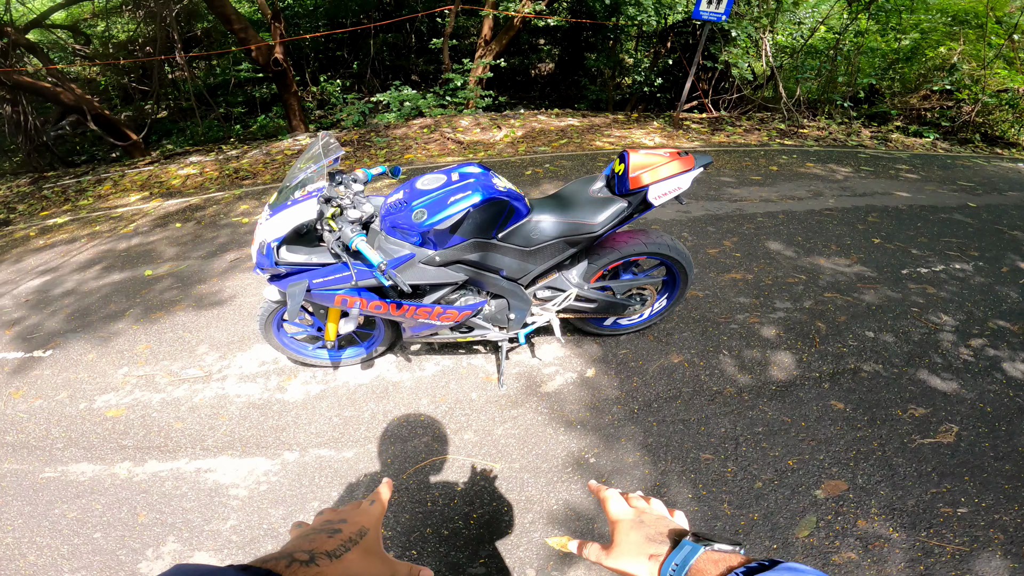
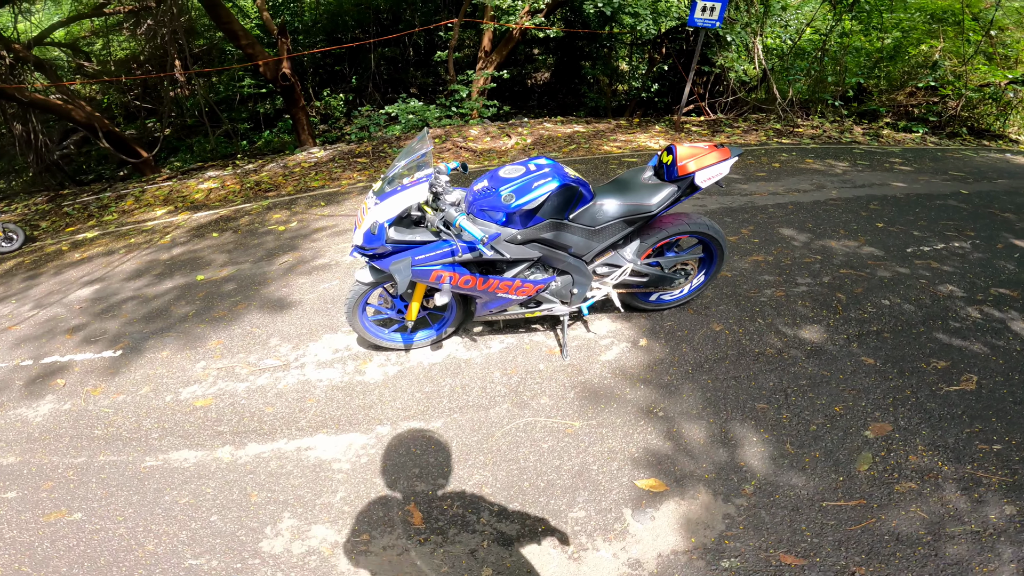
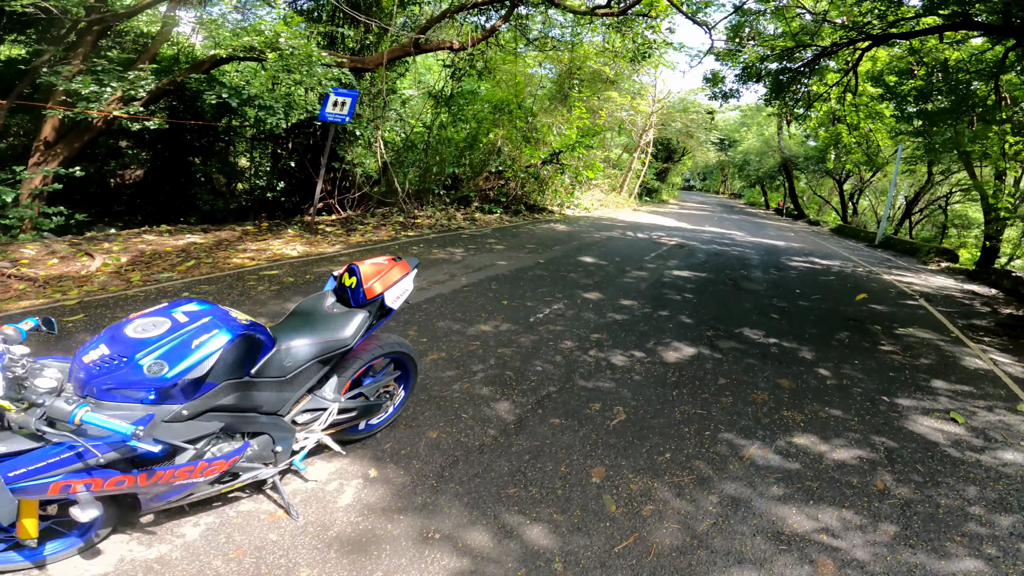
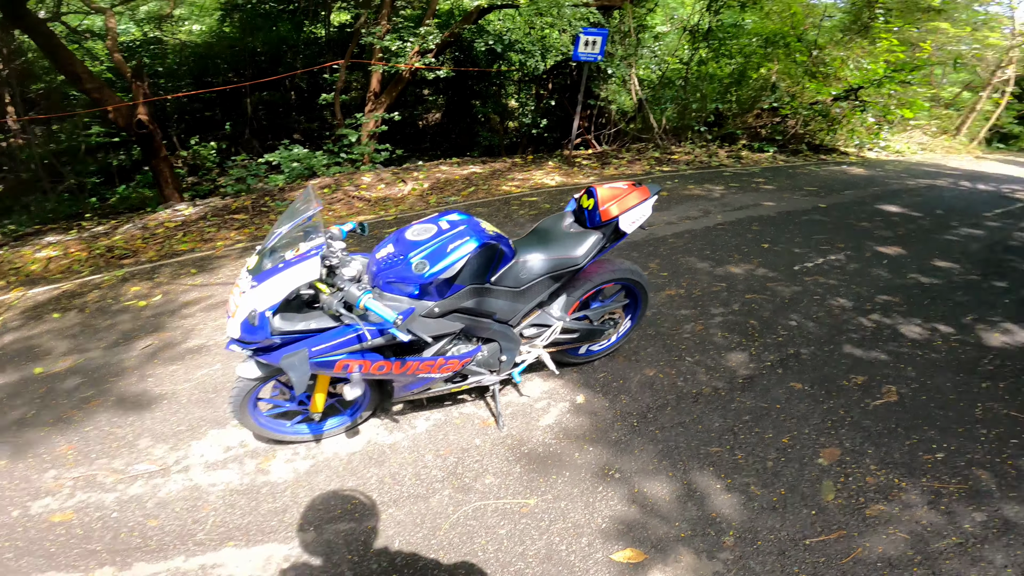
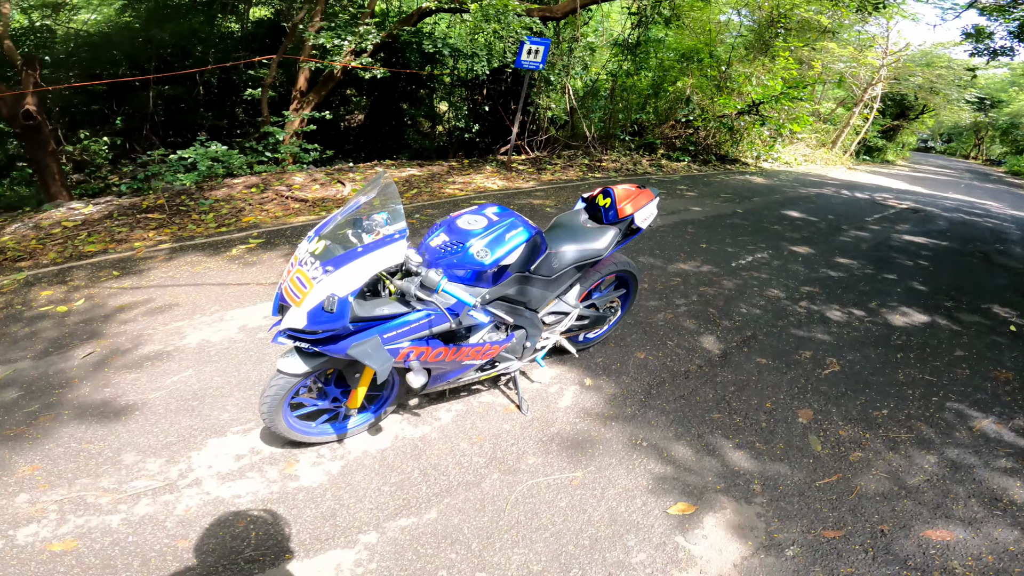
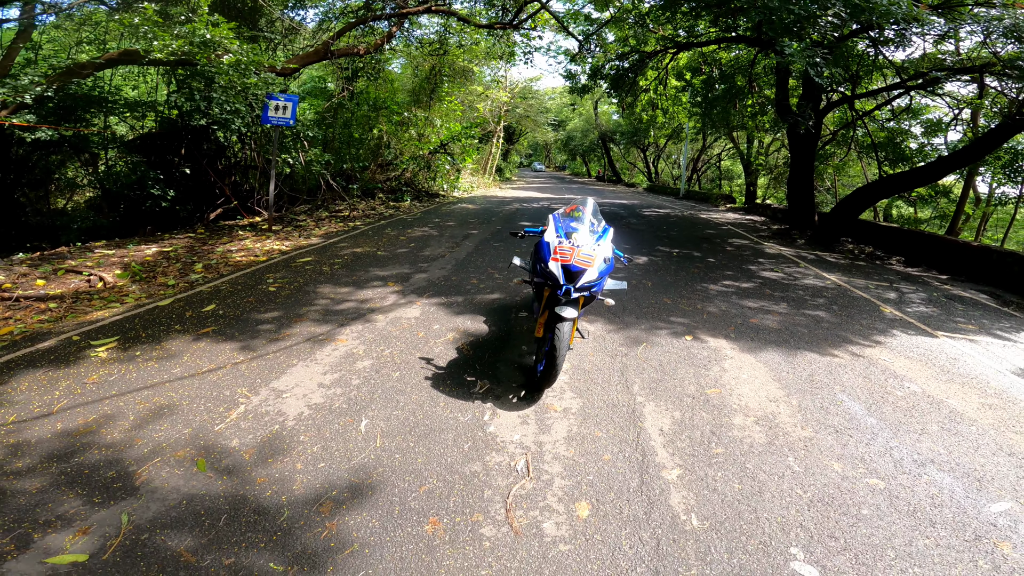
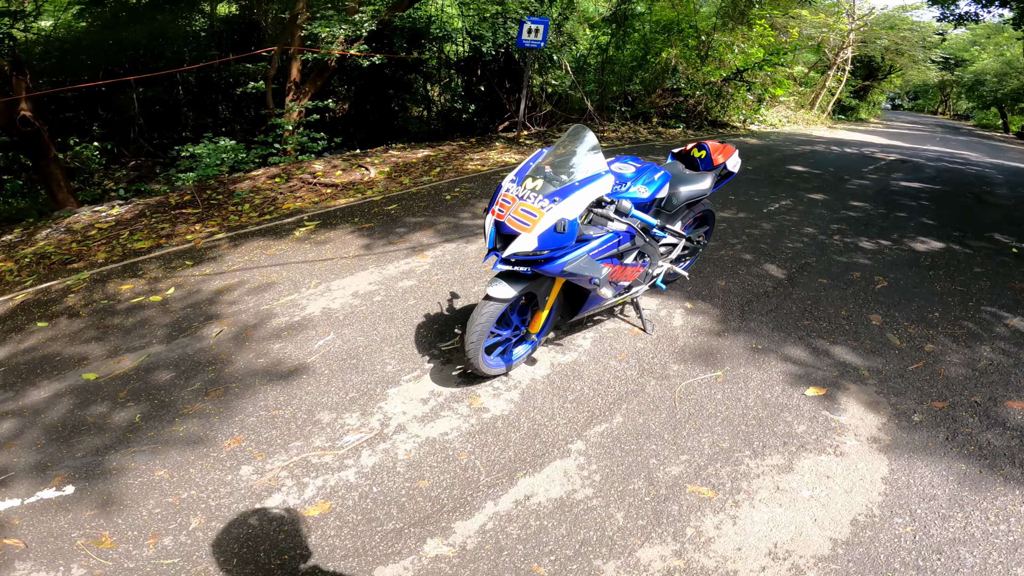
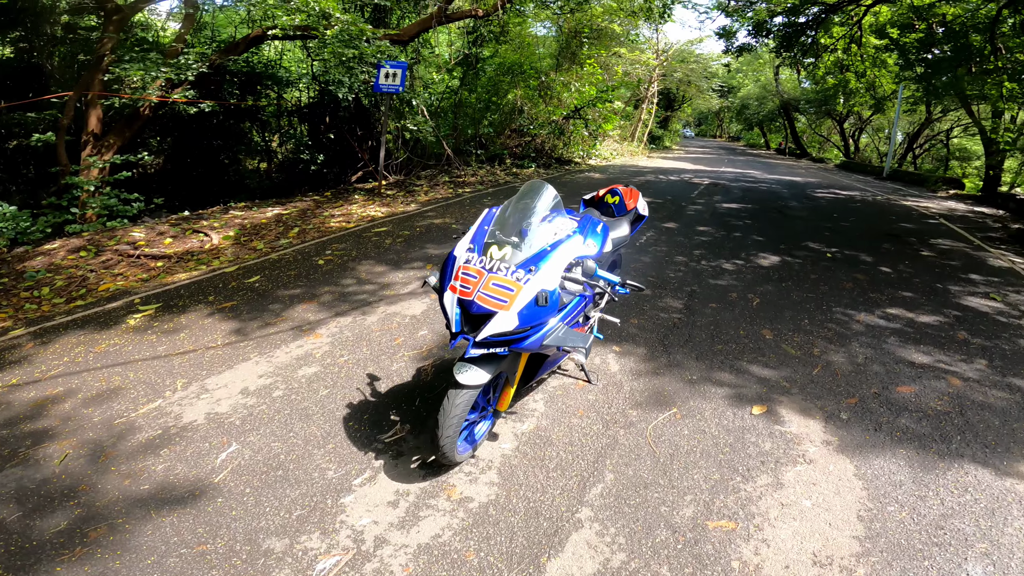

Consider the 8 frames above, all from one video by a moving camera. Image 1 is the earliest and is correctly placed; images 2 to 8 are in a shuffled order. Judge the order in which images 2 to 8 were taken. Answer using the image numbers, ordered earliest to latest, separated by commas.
2, 4, 3, 5, 7, 8, 6
